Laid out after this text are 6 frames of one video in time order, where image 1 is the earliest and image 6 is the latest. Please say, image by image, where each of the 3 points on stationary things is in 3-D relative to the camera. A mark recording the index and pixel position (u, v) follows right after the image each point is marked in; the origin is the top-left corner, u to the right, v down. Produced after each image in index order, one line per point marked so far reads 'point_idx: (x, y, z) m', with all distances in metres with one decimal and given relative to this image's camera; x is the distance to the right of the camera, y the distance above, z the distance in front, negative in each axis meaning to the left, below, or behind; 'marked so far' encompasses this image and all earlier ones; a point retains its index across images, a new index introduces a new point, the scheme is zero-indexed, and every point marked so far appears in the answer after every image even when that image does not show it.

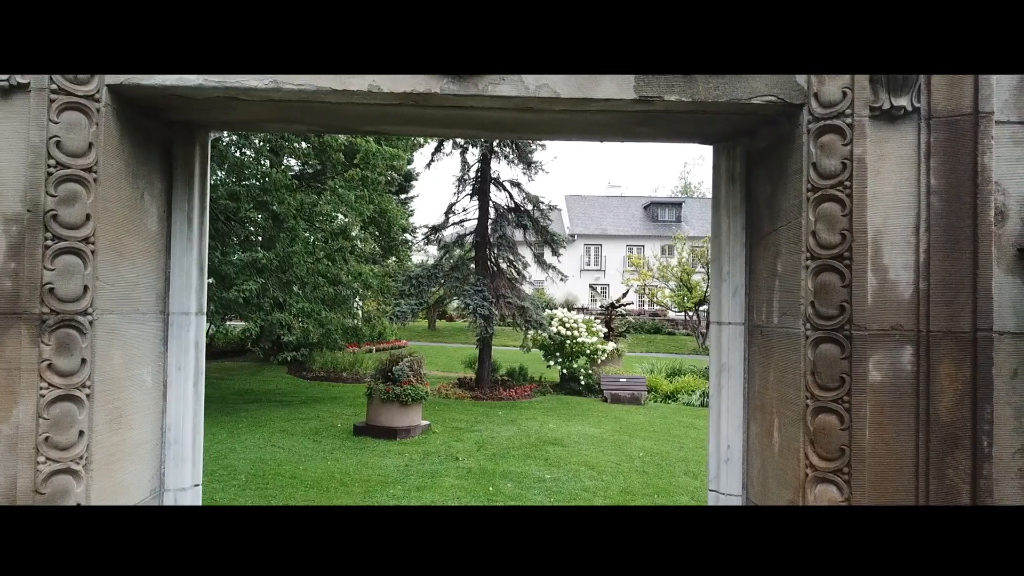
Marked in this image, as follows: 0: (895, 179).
0: (+1.0, +0.3, +1.9) m
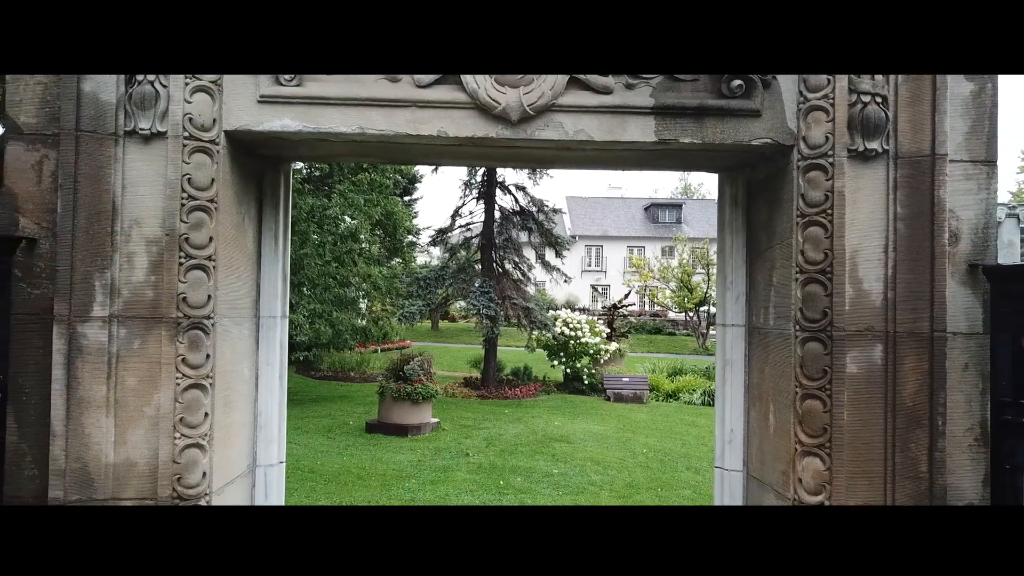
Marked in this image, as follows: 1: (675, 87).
0: (+1.1, +0.2, +2.4) m
1: (+0.5, +0.6, +2.4) m
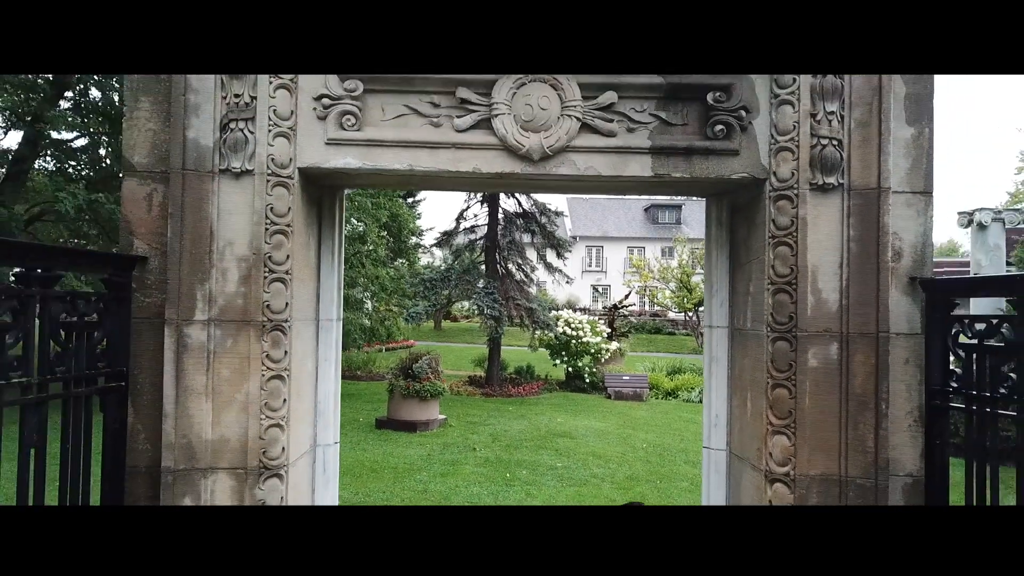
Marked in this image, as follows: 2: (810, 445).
0: (+1.2, +0.2, +2.9) m
1: (+0.6, +0.6, +2.9) m
2: (+1.1, -0.6, +2.8) m
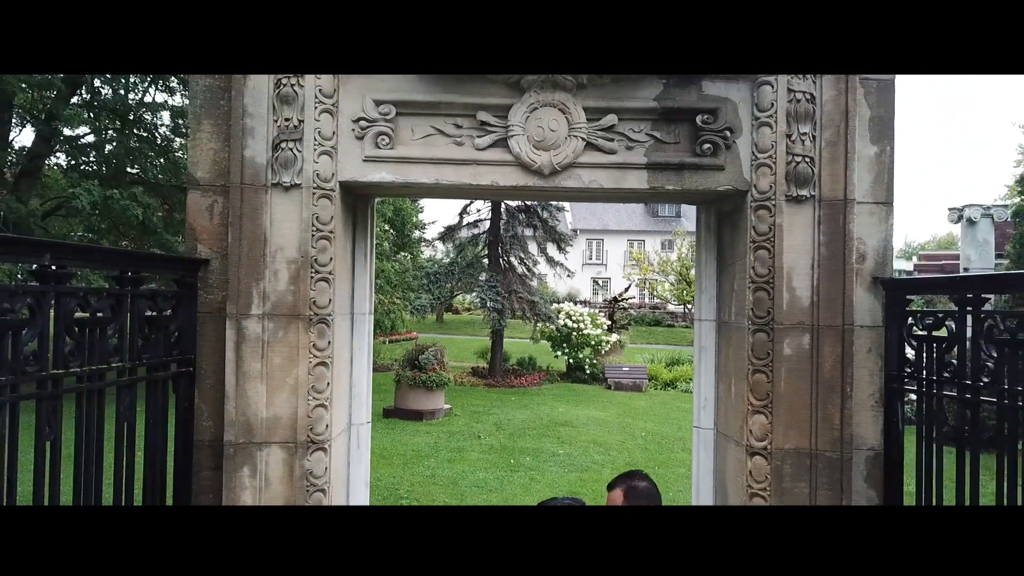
0: (+1.2, +0.2, +3.3) m
1: (+0.7, +0.6, +3.3) m
2: (+1.2, -0.6, +3.3) m
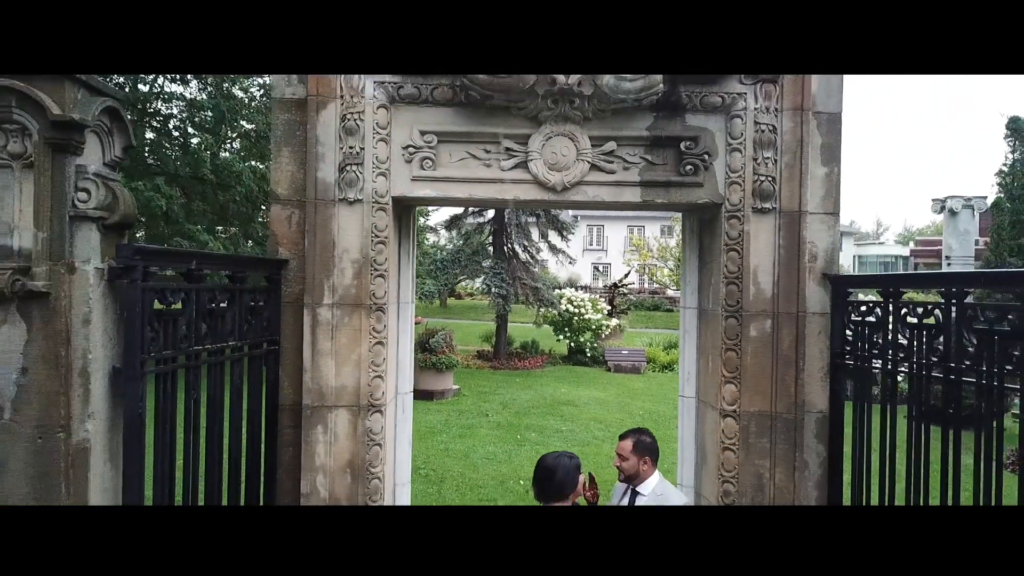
0: (+1.3, +0.2, +4.1) m
1: (+0.8, +0.6, +4.1) m
2: (+1.3, -0.5, +4.1) m
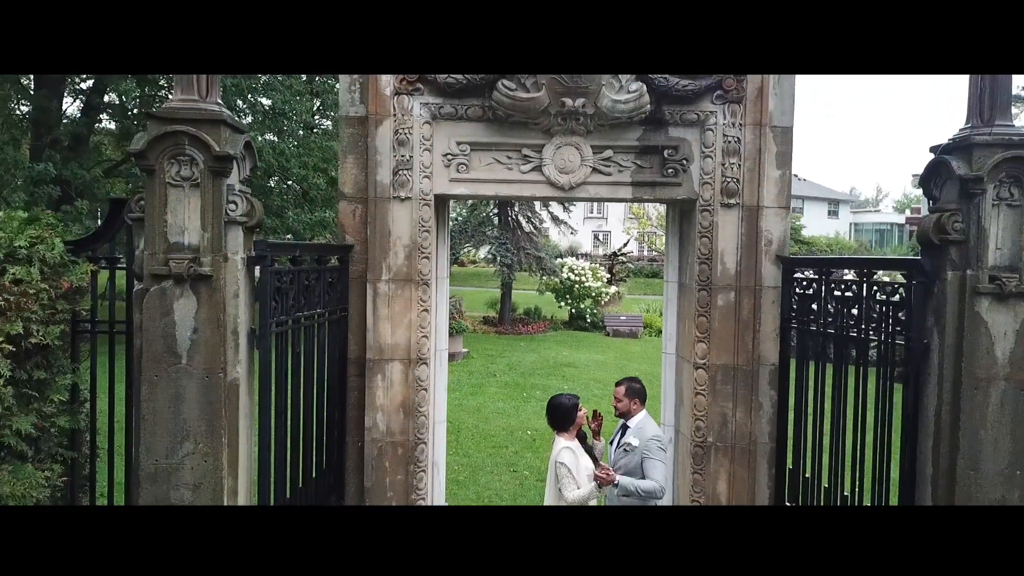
0: (+1.4, +0.4, +5.1) m
1: (+0.9, +0.8, +5.1) m
2: (+1.4, -0.4, +5.1) m
